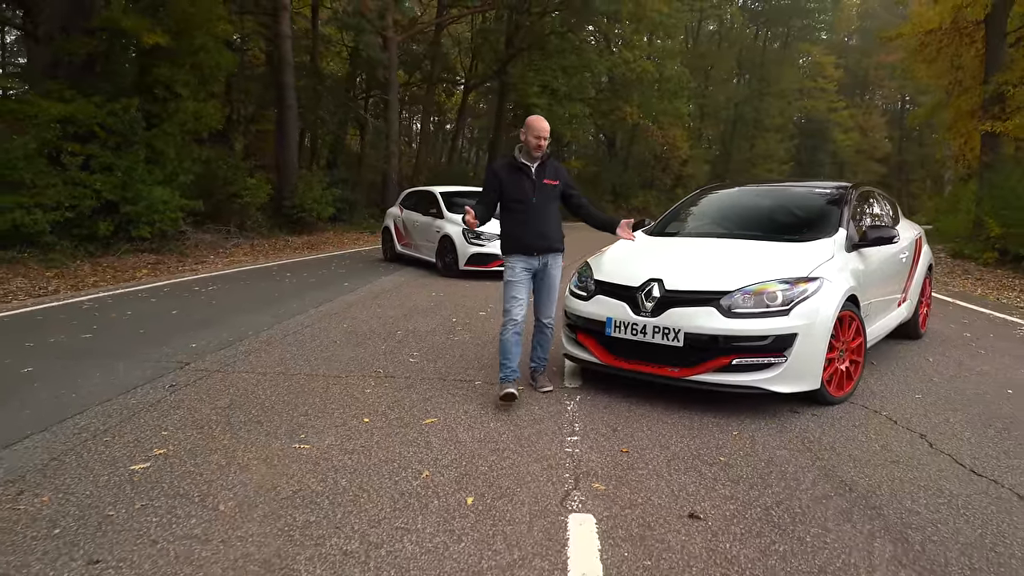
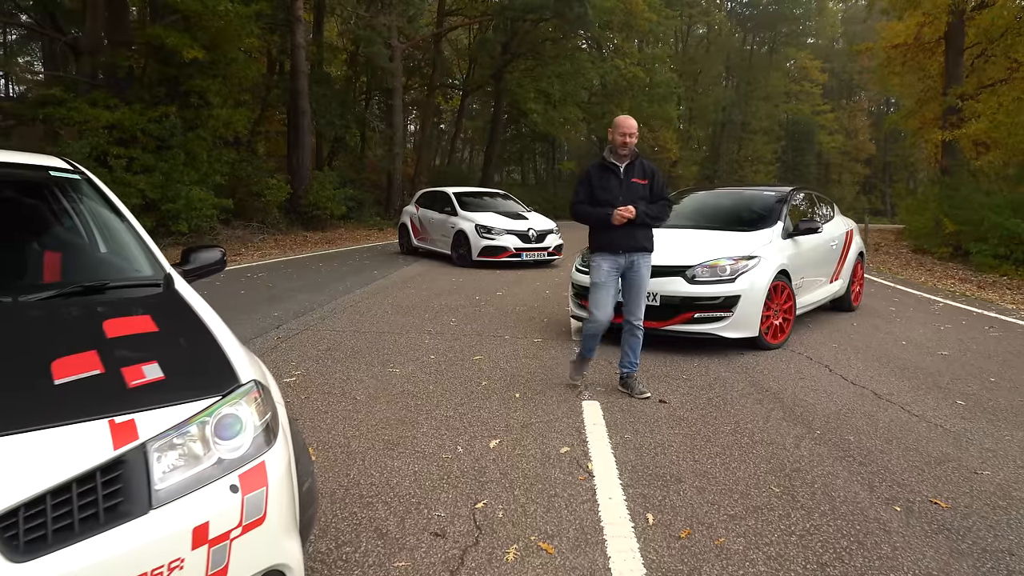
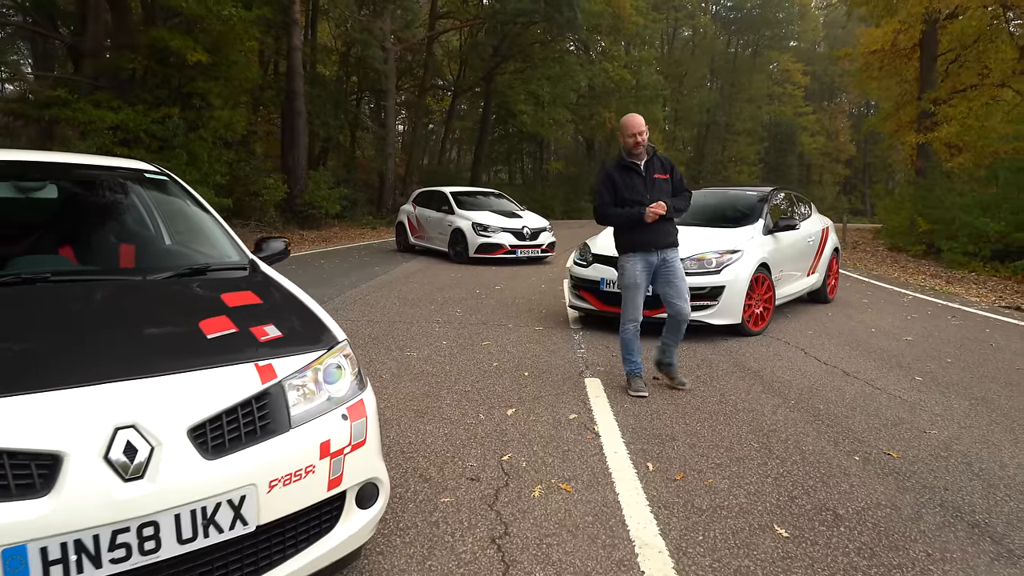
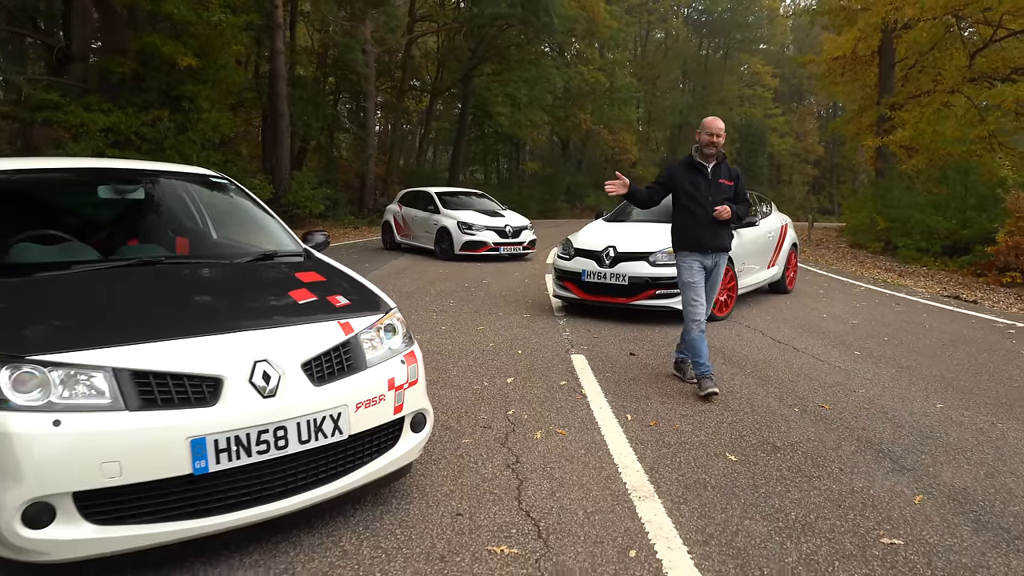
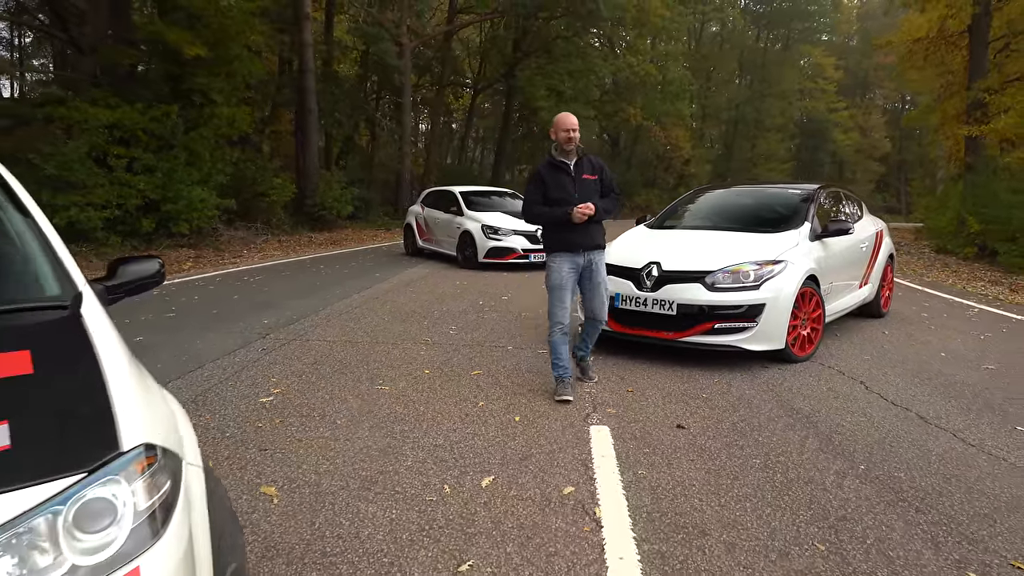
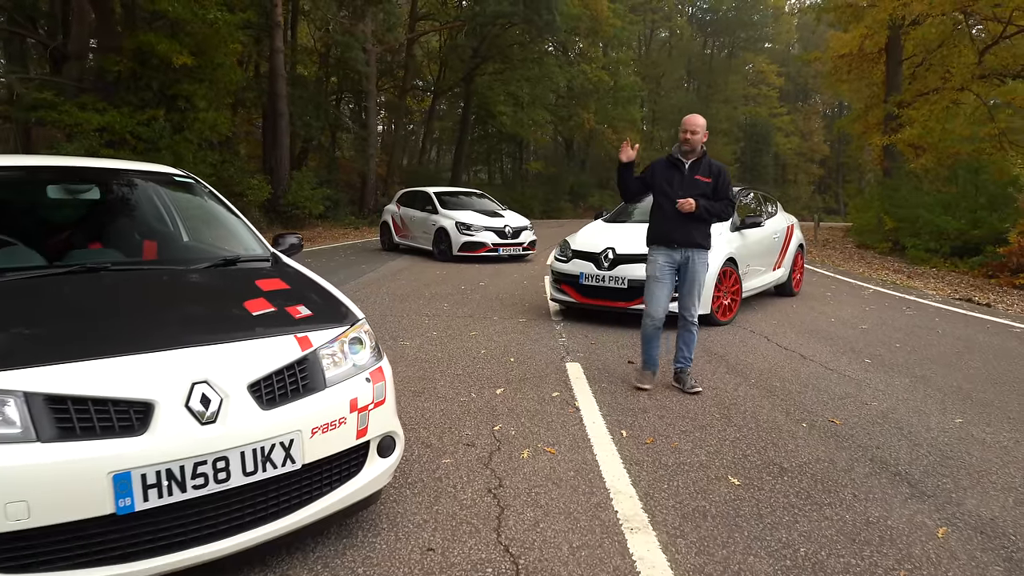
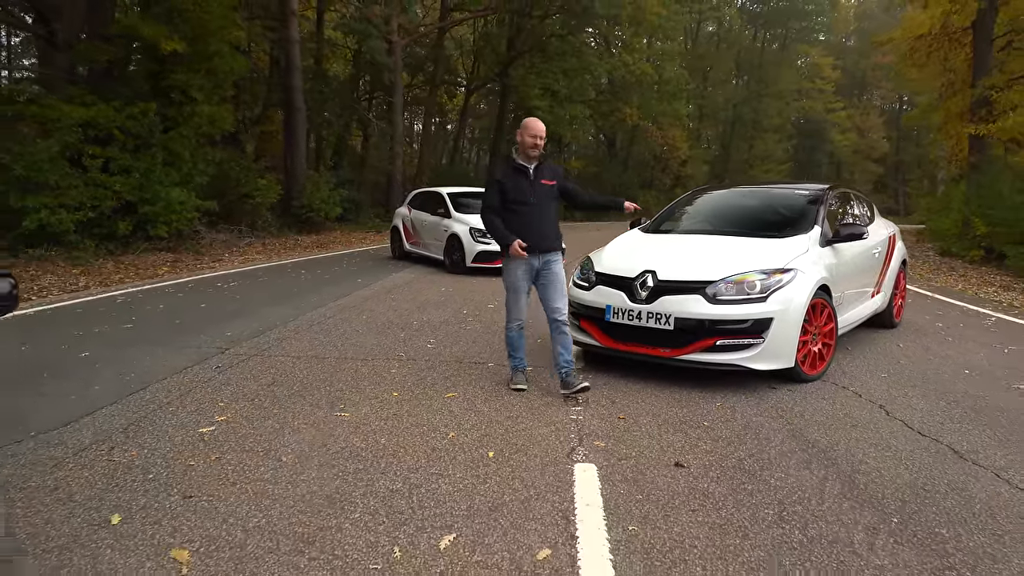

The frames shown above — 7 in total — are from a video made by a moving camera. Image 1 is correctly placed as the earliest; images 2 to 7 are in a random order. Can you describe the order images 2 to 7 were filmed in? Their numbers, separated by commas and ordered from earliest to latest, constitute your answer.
7, 5, 2, 3, 6, 4
